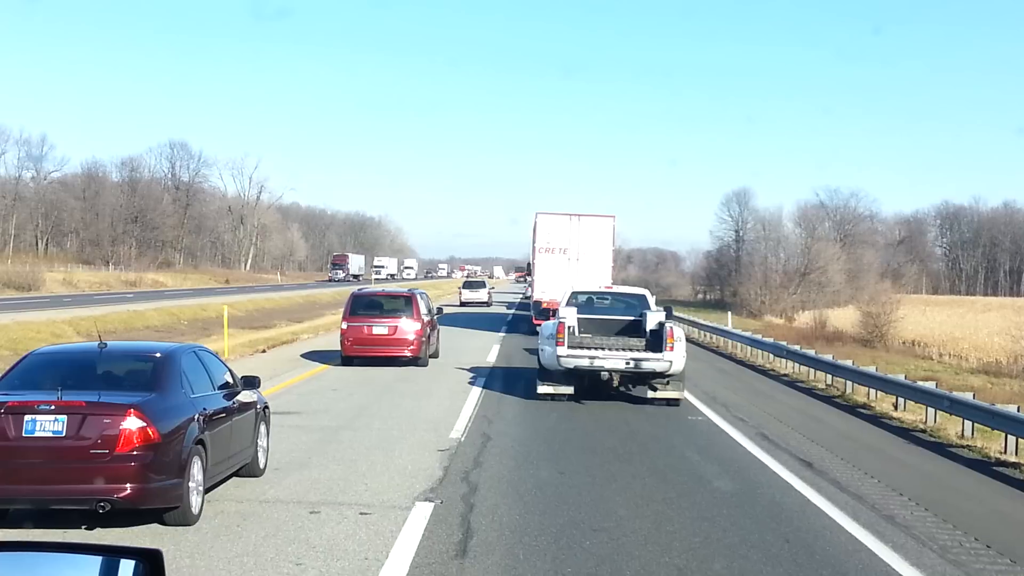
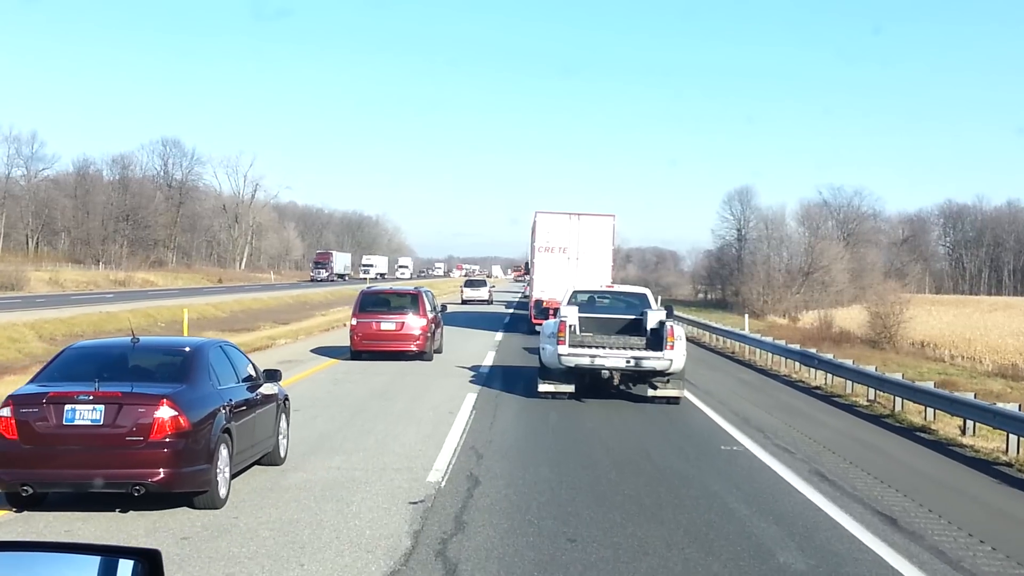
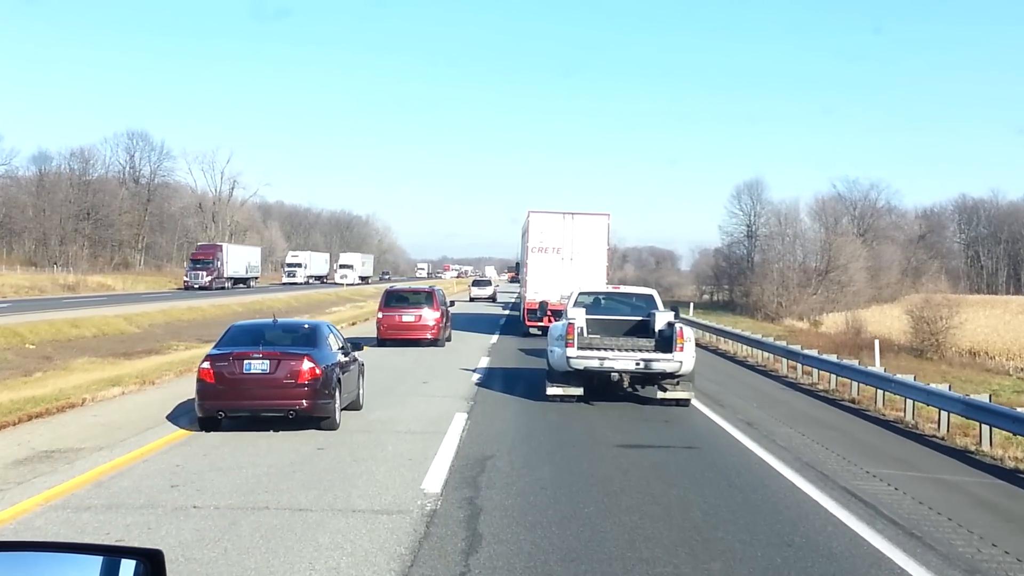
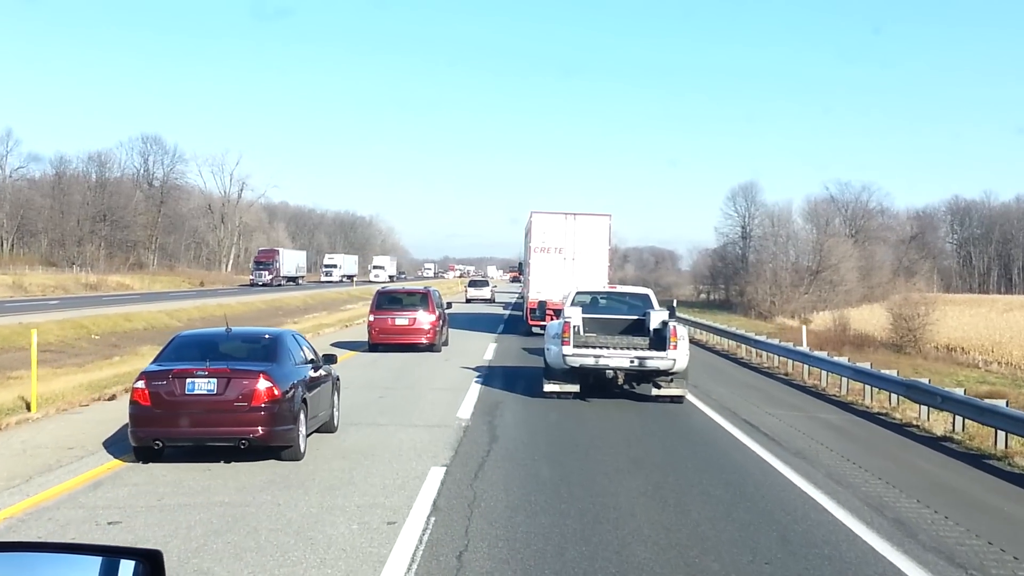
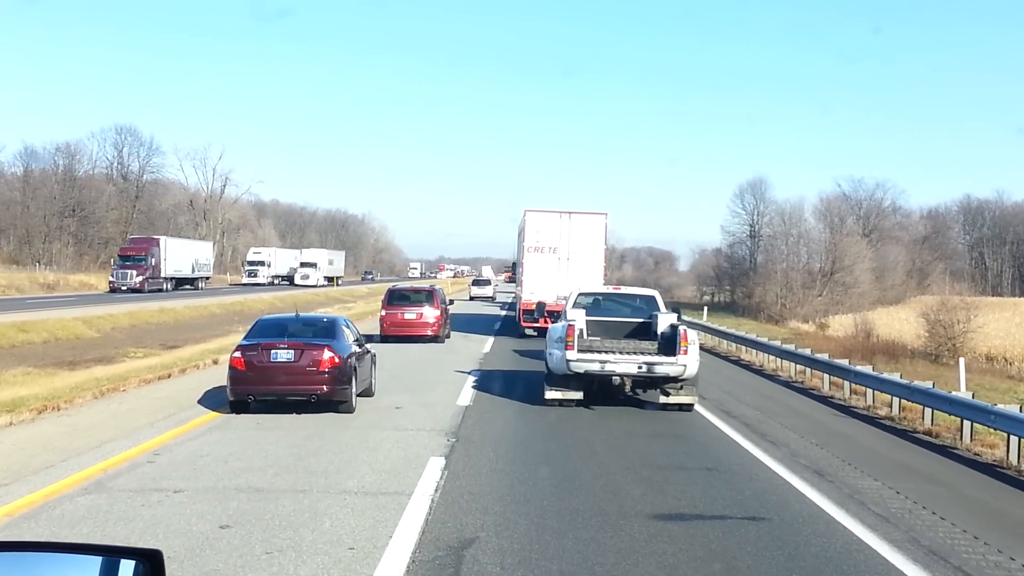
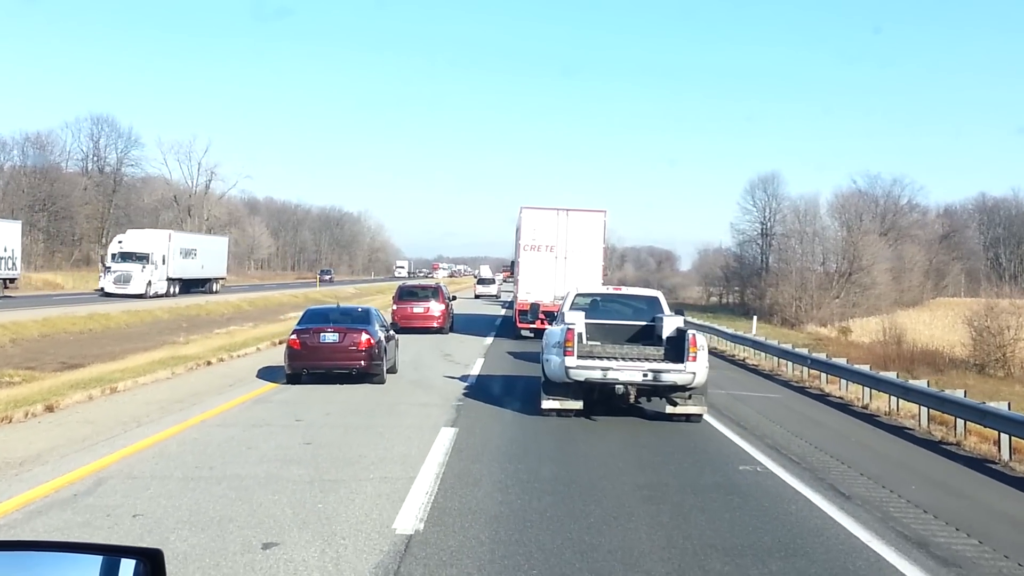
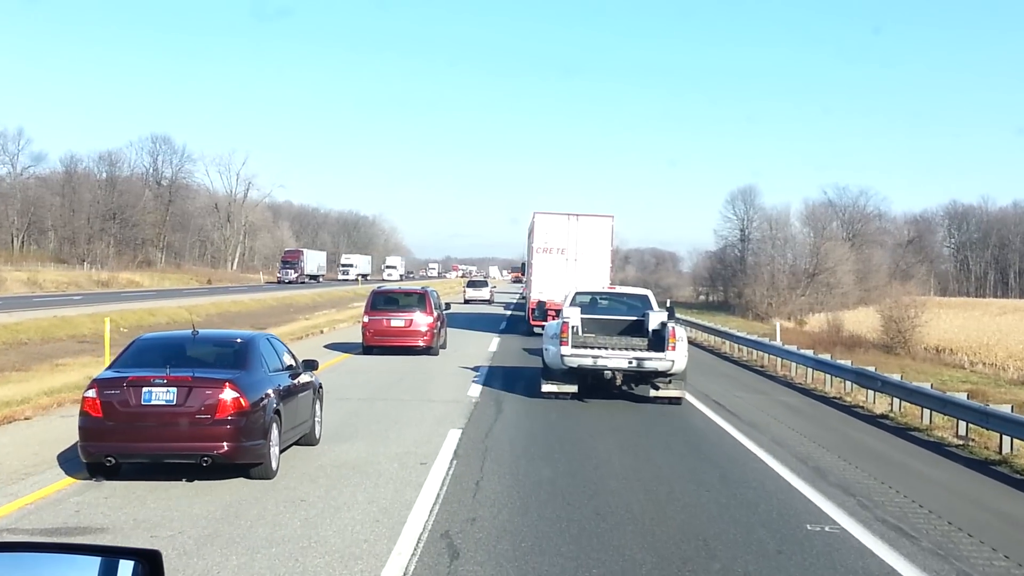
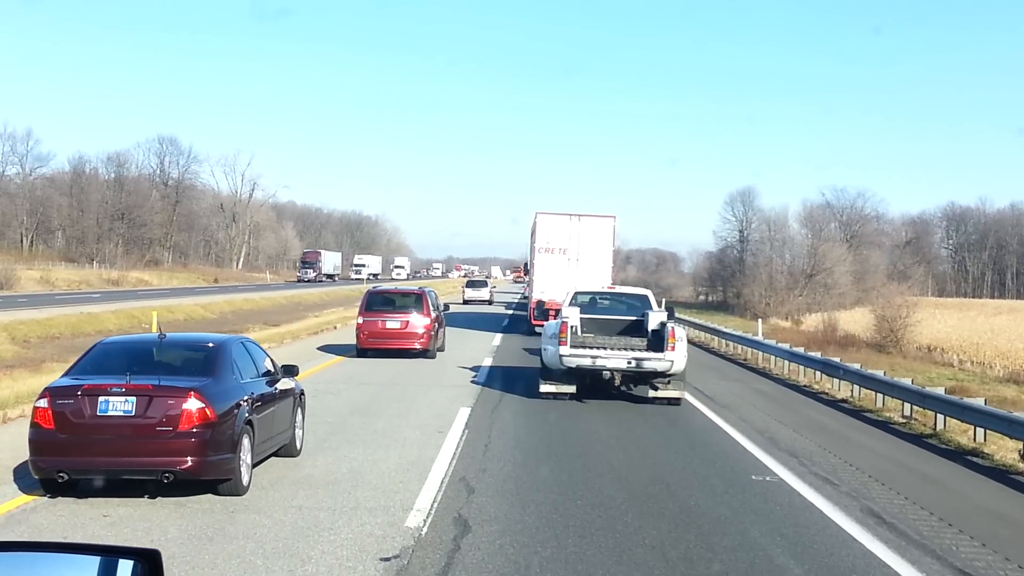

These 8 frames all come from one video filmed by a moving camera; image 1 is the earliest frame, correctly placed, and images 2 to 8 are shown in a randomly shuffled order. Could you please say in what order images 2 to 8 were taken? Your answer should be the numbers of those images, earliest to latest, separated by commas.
2, 8, 7, 4, 3, 5, 6
